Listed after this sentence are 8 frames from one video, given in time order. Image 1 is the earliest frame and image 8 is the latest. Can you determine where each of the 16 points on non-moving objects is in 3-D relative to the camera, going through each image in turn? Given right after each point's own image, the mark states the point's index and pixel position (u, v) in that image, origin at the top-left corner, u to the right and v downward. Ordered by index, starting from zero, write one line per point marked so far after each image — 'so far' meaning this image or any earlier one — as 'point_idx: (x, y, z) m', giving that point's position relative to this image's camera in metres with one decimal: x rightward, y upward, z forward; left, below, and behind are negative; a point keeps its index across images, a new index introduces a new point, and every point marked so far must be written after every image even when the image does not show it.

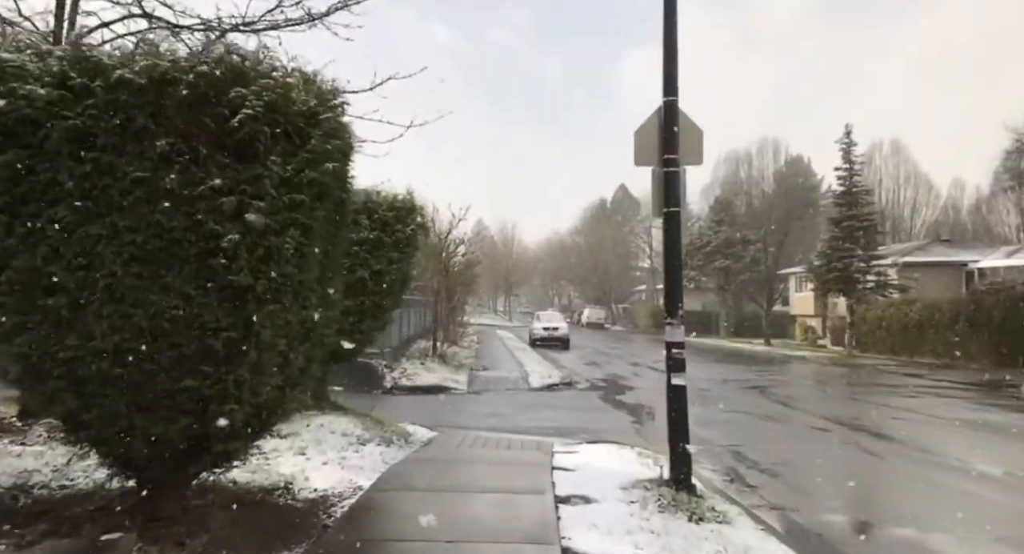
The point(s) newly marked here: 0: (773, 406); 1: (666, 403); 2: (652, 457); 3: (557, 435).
0: (+5.6, -2.8, +15.3) m
1: (+3.4, -2.7, +15.7) m
2: (+1.7, -2.1, +8.5) m
3: (+0.7, -2.4, +11.1) m
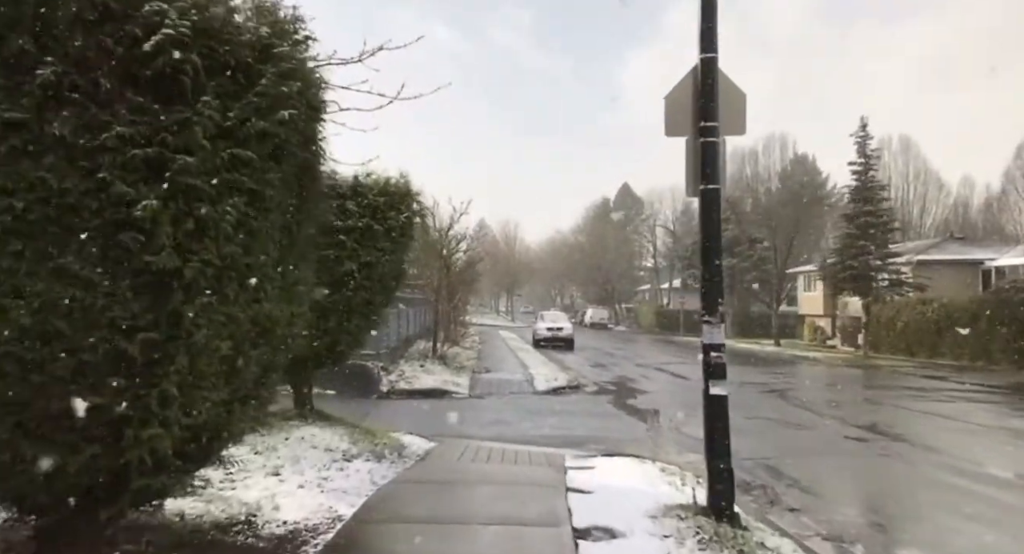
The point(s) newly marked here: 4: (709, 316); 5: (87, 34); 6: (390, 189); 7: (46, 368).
0: (+5.6, -2.7, +14.3) m
1: (+3.4, -2.7, +14.7) m
2: (+1.7, -2.0, +7.5) m
3: (+0.8, -2.4, +10.1) m
4: (+1.5, -0.3, +5.6) m
5: (-1.7, +1.0, +2.9) m
6: (-1.4, +1.0, +8.3) m
7: (-1.9, -0.4, +2.9) m
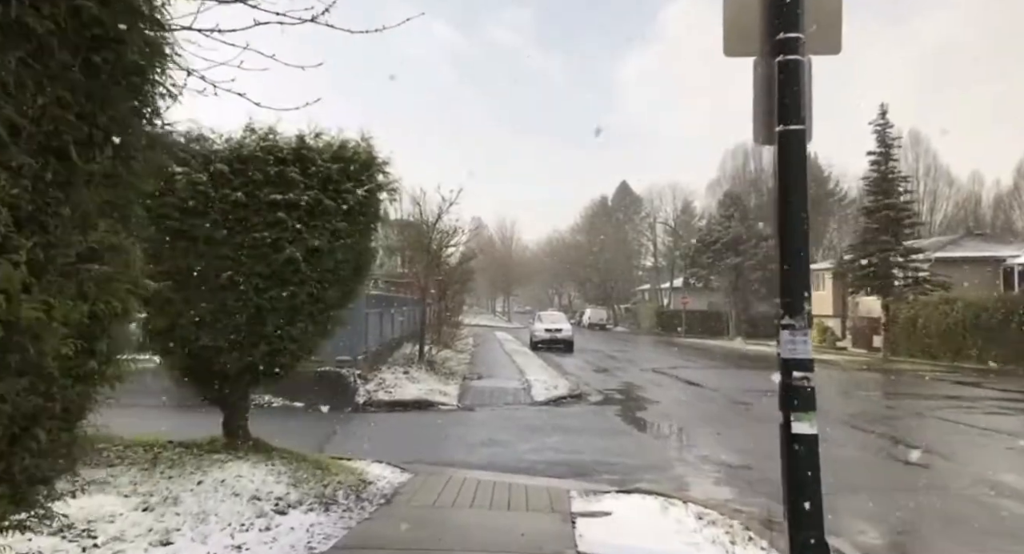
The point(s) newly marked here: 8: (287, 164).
0: (+5.5, -2.6, +12.5) m
1: (+3.3, -2.6, +12.9) m
2: (+1.7, -2.0, +5.7) m
3: (+0.7, -2.3, +8.3) m
4: (+1.5, -0.2, +3.8) m
5: (-1.7, +1.1, +1.1) m
6: (-1.5, +1.1, +6.5) m
7: (-1.9, -0.3, +1.1) m
8: (-1.9, +1.0, +6.2) m
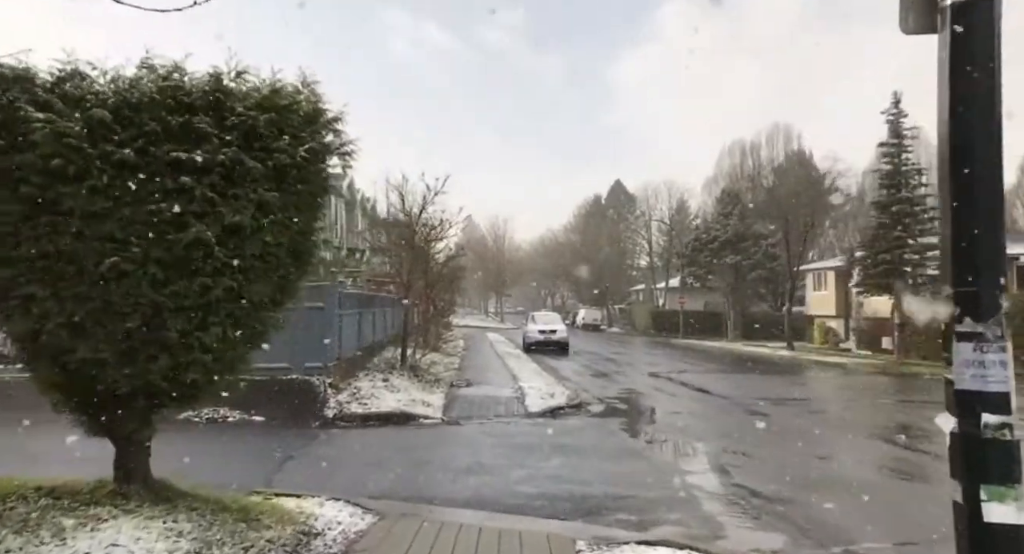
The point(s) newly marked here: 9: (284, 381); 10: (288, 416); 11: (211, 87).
0: (+5.4, -2.5, +10.9) m
1: (+3.2, -2.5, +11.4) m
2: (+1.6, -1.9, +4.1) m
3: (+0.6, -2.2, +6.7) m
4: (+1.4, -0.1, +2.2) m
5: (-1.8, +1.1, -0.5) m
6: (-1.5, +1.2, +4.9) m
7: (-1.9, -0.2, -0.6) m
8: (-2.0, +1.0, +4.6) m
9: (-3.9, -1.7, +12.3) m
10: (-3.6, -2.3, +11.9) m
11: (-1.9, +1.2, +4.6) m
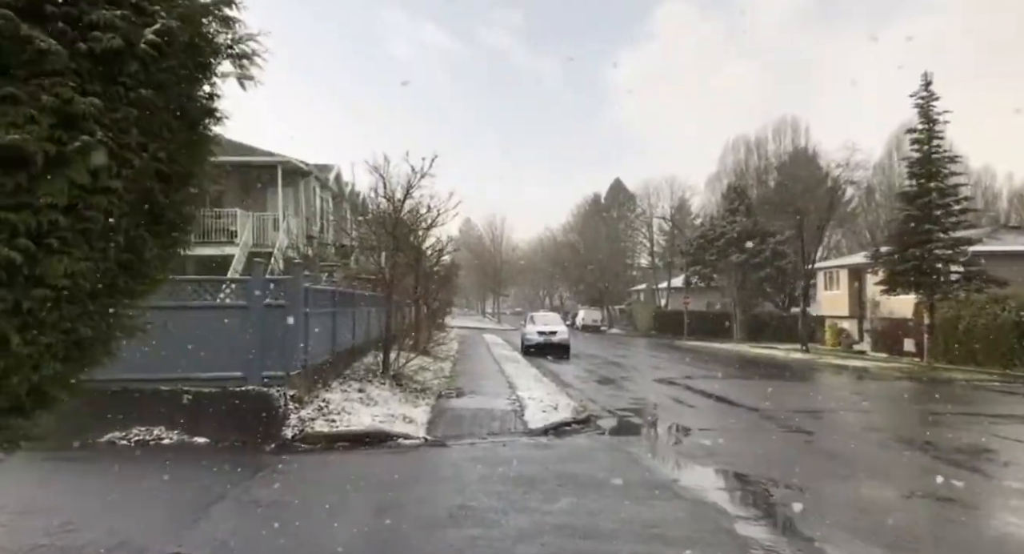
0: (+5.4, -2.4, +9.0) m
1: (+3.2, -2.4, +9.4) m
2: (+1.6, -1.8, +2.1) m
3: (+0.6, -2.1, +4.7) m
4: (+1.4, 0.0, +0.2) m
5: (-1.8, +1.3, -2.5) m
6: (-1.6, +1.3, +2.9) m
7: (-1.9, -0.1, -2.5) m
8: (-2.0, +1.2, +2.6) m
9: (-4.0, -1.6, +10.3) m
10: (-3.7, -2.2, +9.9) m
11: (-1.9, +1.3, +2.6) m
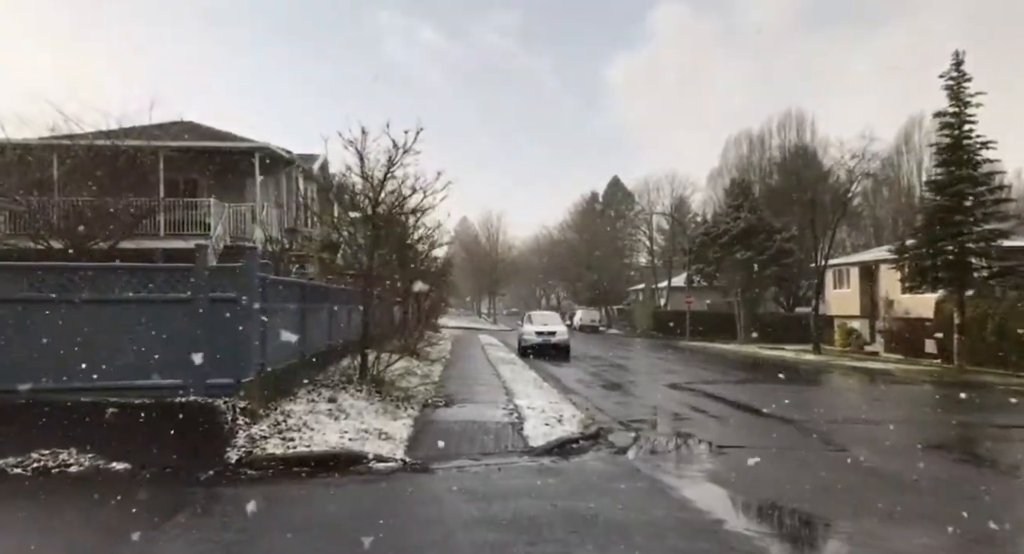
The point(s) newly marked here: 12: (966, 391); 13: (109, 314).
0: (+5.4, -2.3, +7.2) m
1: (+3.1, -2.3, +7.6) m
2: (+1.6, -1.6, +0.3) m
3: (+0.6, -1.9, +2.9) m
4: (+1.4, +0.1, -1.6) m
5: (-1.7, +1.4, -4.3) m
6: (-1.6, +1.4, +1.0) m
7: (-1.9, +0.1, -4.4) m
8: (-2.0, +1.3, +0.7) m
9: (-4.0, -1.4, +8.5) m
10: (-3.7, -2.0, +8.1) m
11: (-1.9, +1.5, +0.8) m
12: (+12.3, -3.1, +19.5) m
13: (-4.8, -0.4, +8.5) m
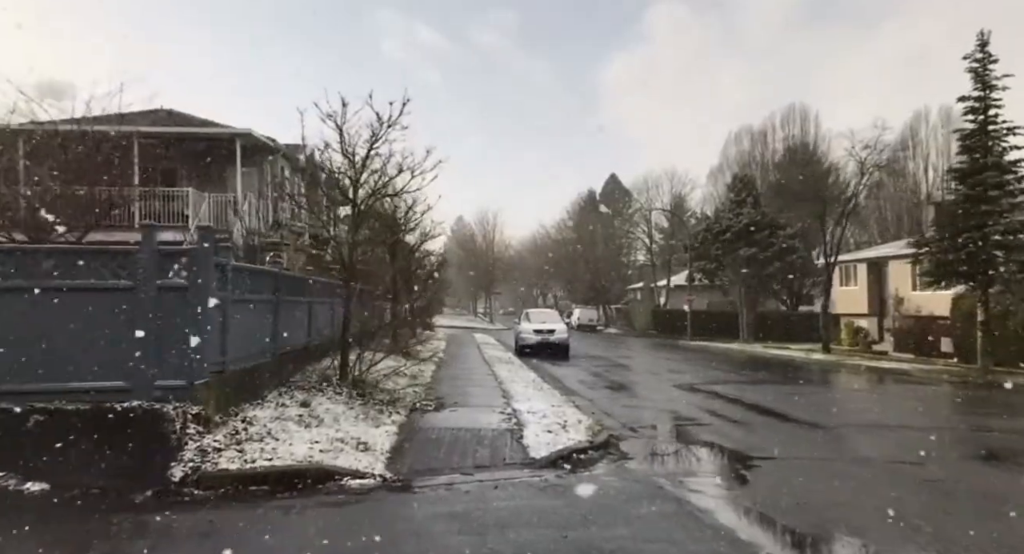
0: (+5.3, -2.1, +5.9) m
1: (+3.1, -2.1, +6.3) m
2: (+1.6, -1.4, -0.9) m
3: (+0.6, -1.8, +1.6) m
4: (+1.5, +0.3, -2.8) m
5: (-1.7, +1.6, -5.6) m
6: (-1.5, +1.6, -0.2) m
7: (-1.8, +0.3, -5.7) m
8: (-2.0, +1.5, -0.6) m
9: (-4.0, -1.3, +7.2) m
10: (-3.7, -1.8, +6.8) m
11: (-1.9, +1.7, -0.5) m
12: (+12.2, -2.9, +18.3) m
13: (-4.8, -0.3, +7.2) m
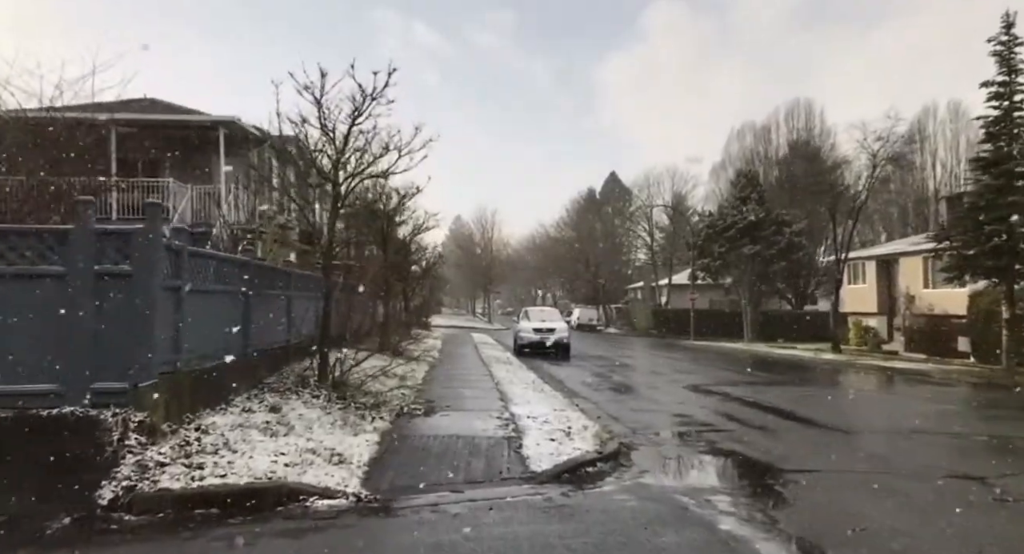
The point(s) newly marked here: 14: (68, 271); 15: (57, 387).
0: (+5.3, -2.0, +4.8) m
1: (+3.1, -1.9, +5.3) m
2: (+1.6, -1.3, -2.0) m
3: (+0.6, -1.6, +0.5) m
4: (+1.5, +0.5, -3.9) m
5: (-1.7, +1.7, -6.7) m
6: (-1.5, +1.8, -1.3) m
7: (-1.8, +0.4, -6.7) m
8: (-2.0, +1.6, -1.6) m
9: (-4.0, -1.1, +6.1) m
10: (-3.7, -1.7, +5.7) m
11: (-1.9, +1.8, -1.6) m
12: (+12.2, -2.8, +17.2) m
13: (-4.8, -0.1, +6.1) m
14: (-3.9, +0.1, +6.4) m
15: (-4.0, -0.9, +6.3) m
